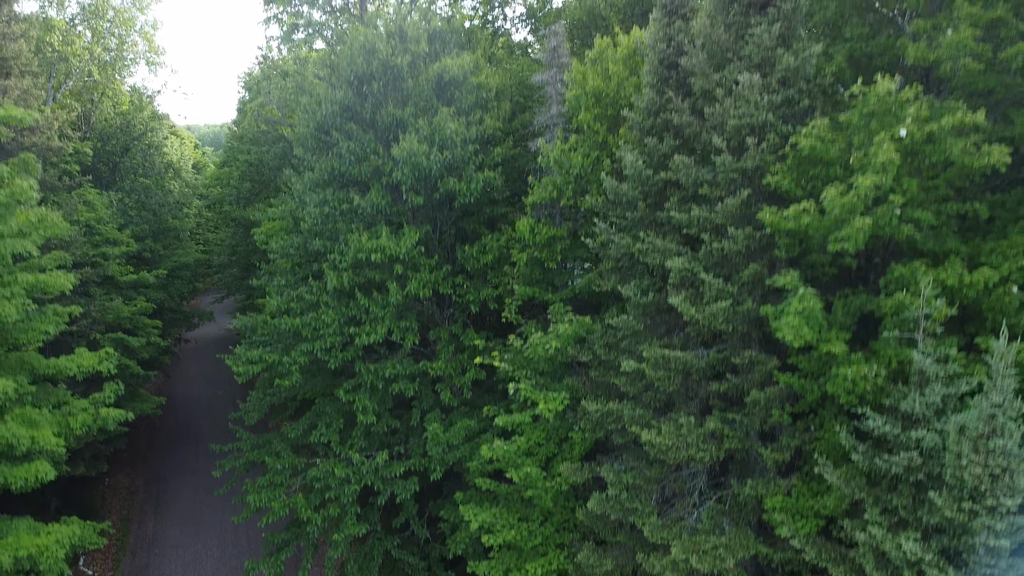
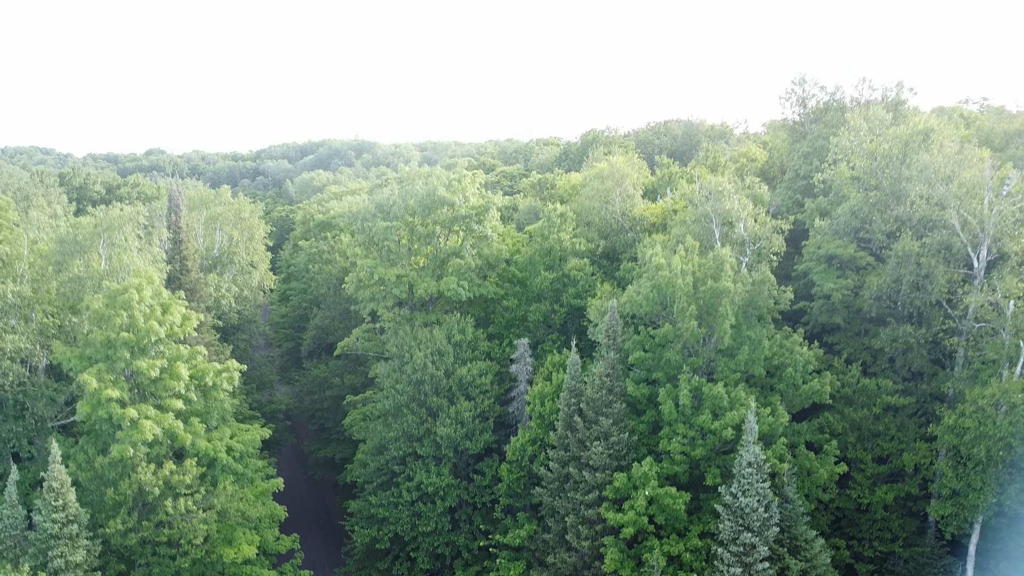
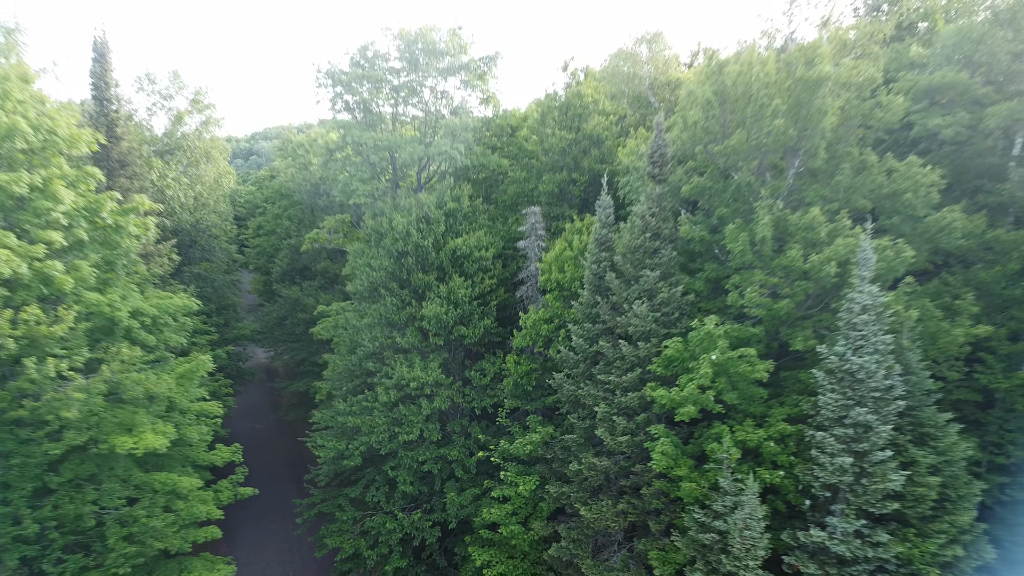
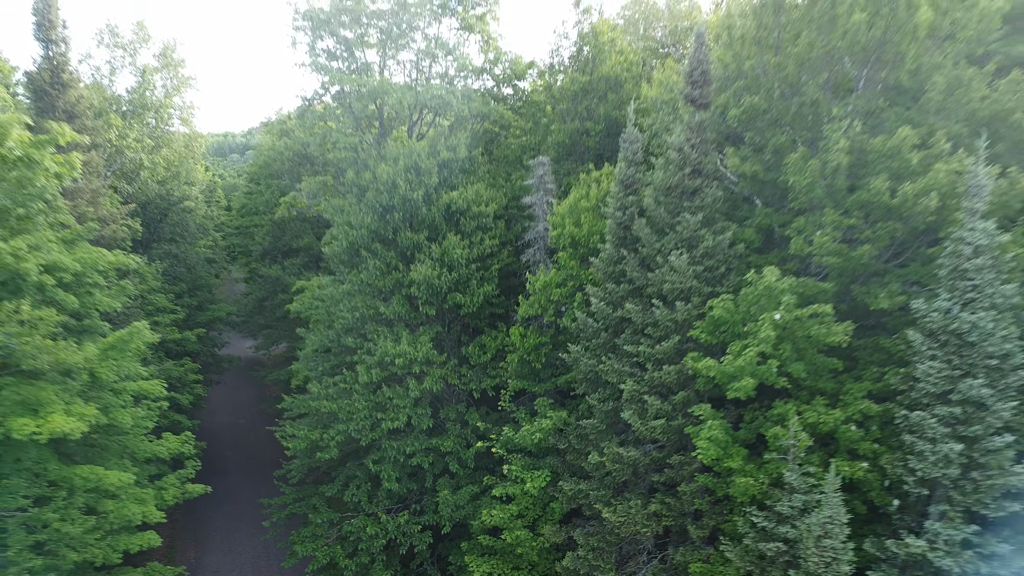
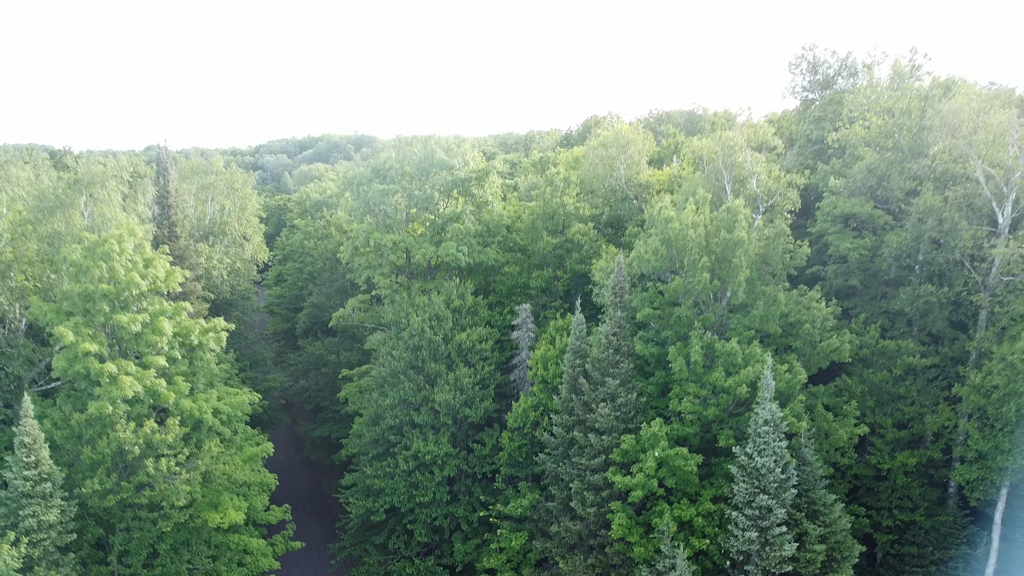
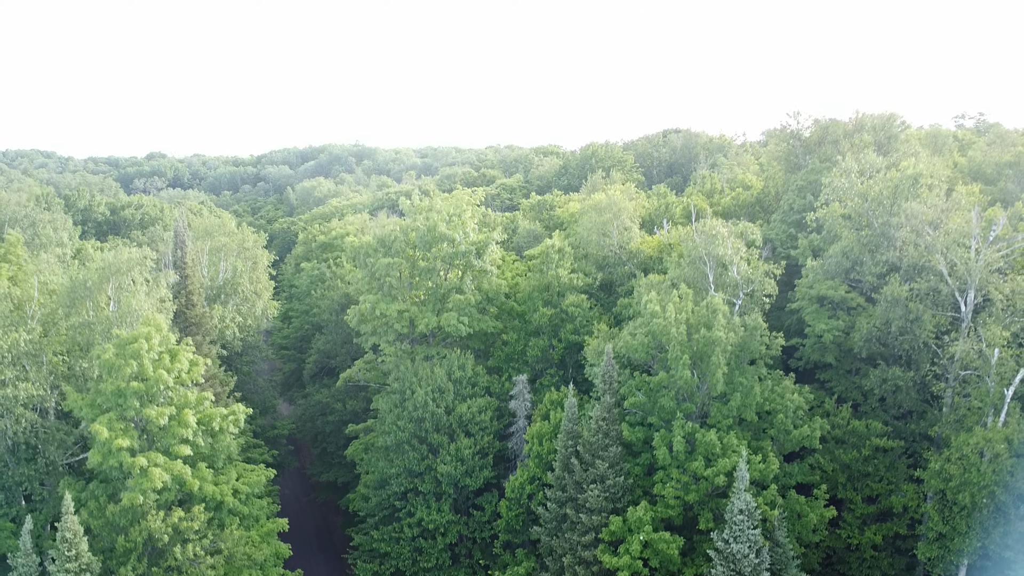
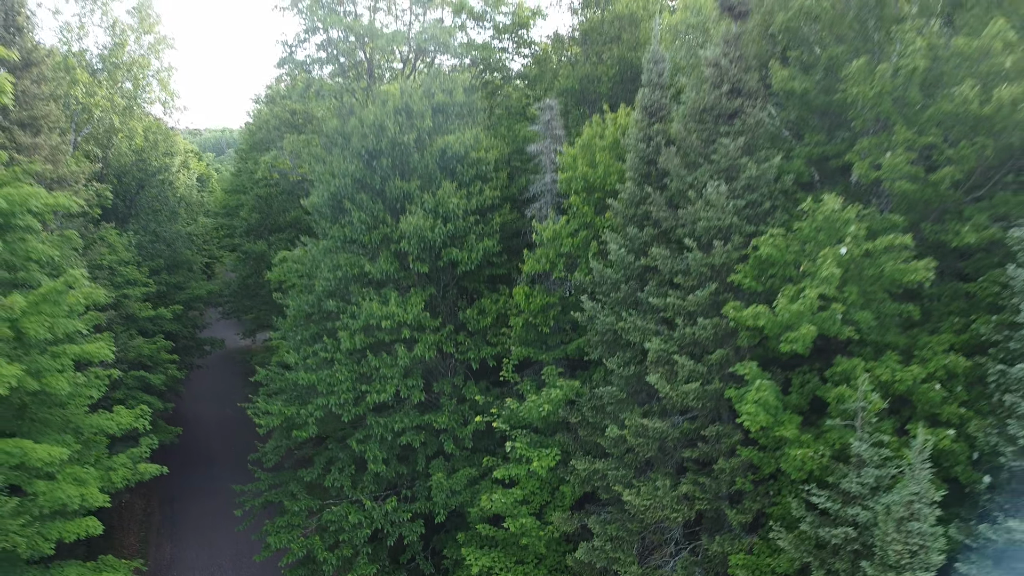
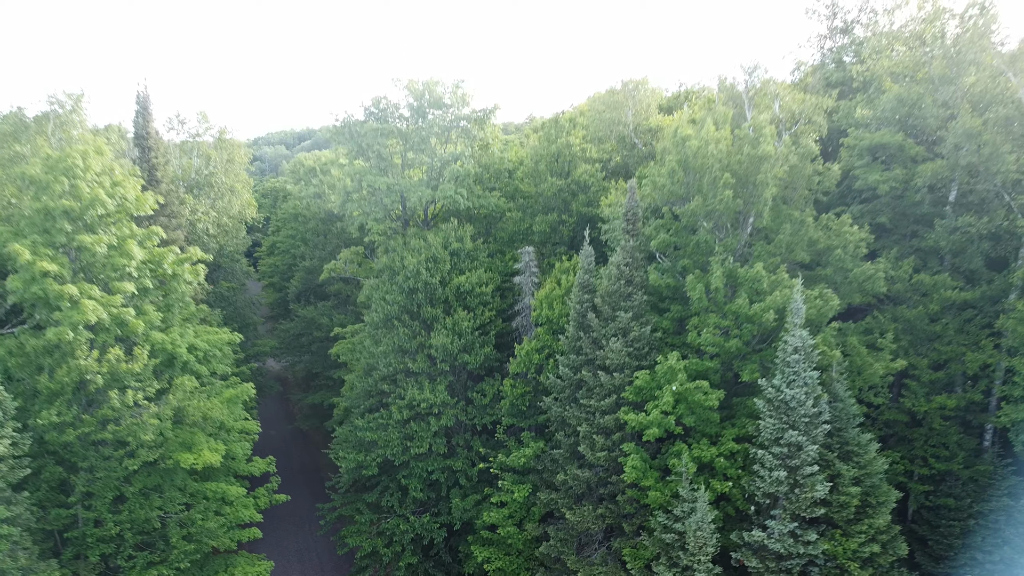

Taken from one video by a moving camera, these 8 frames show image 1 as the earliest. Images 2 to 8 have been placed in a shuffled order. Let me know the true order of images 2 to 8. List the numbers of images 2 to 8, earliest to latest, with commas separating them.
7, 4, 3, 8, 5, 2, 6
